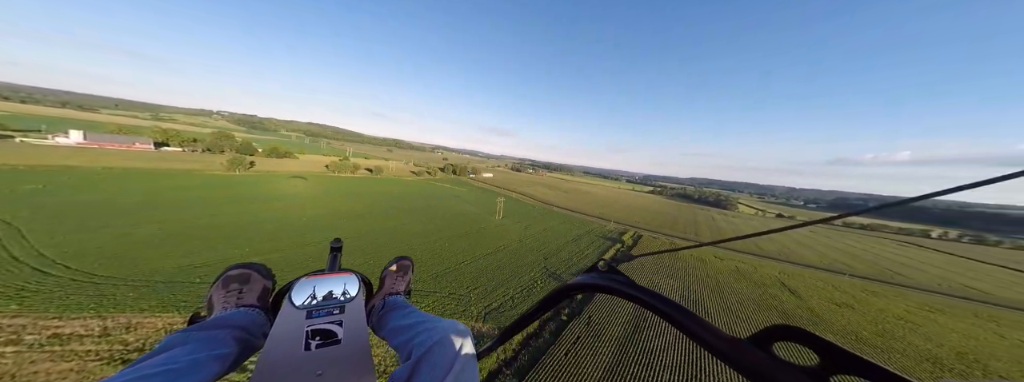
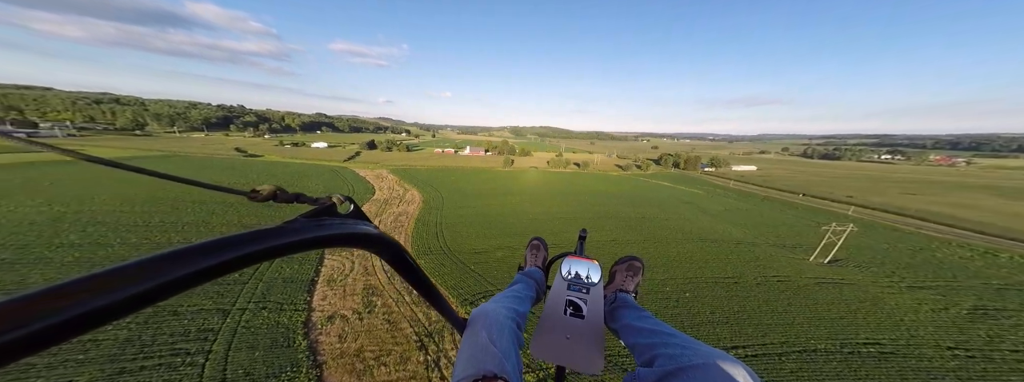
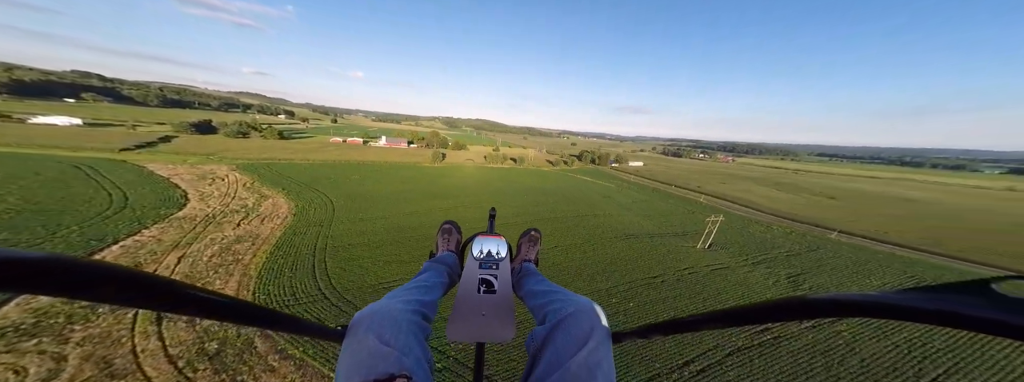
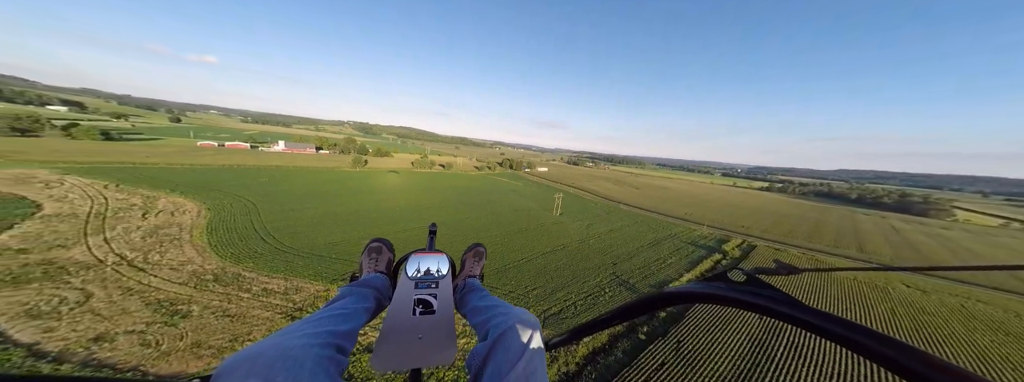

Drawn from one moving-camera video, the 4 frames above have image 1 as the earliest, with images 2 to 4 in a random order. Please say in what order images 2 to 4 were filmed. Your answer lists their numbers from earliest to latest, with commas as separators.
4, 2, 3
